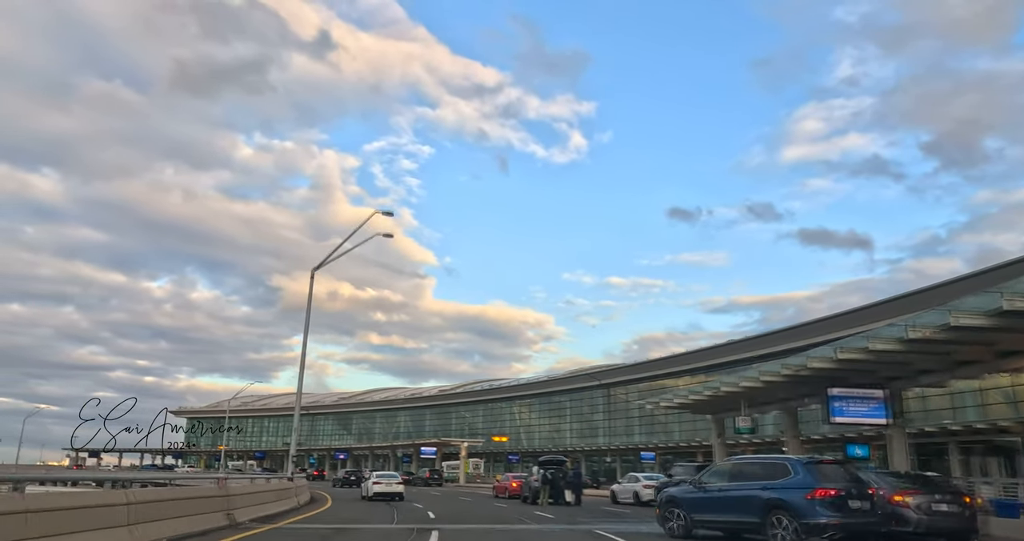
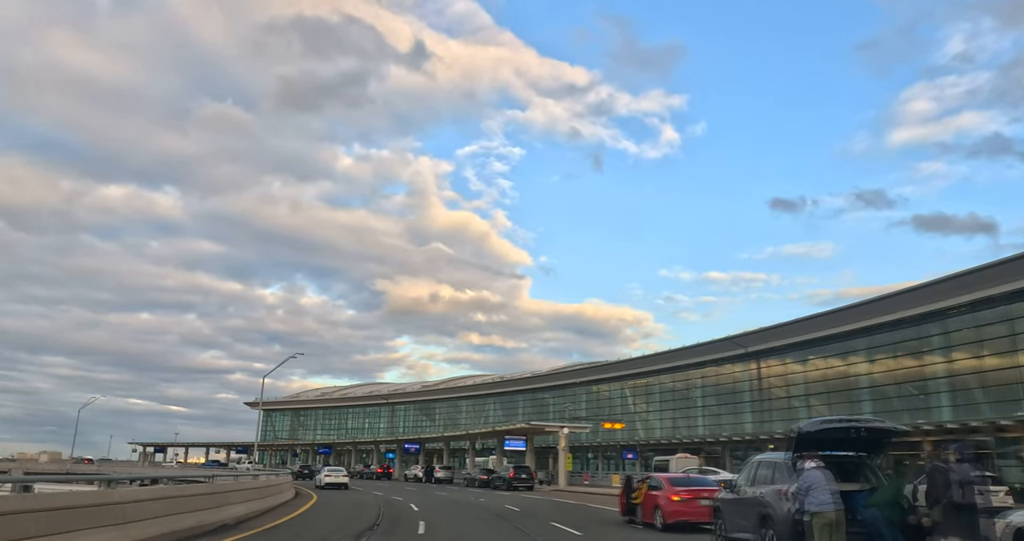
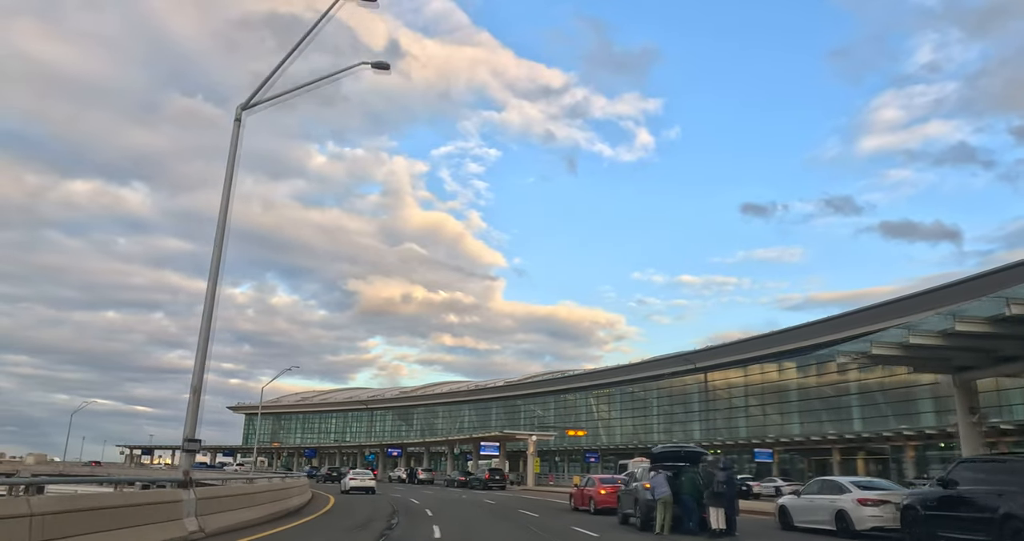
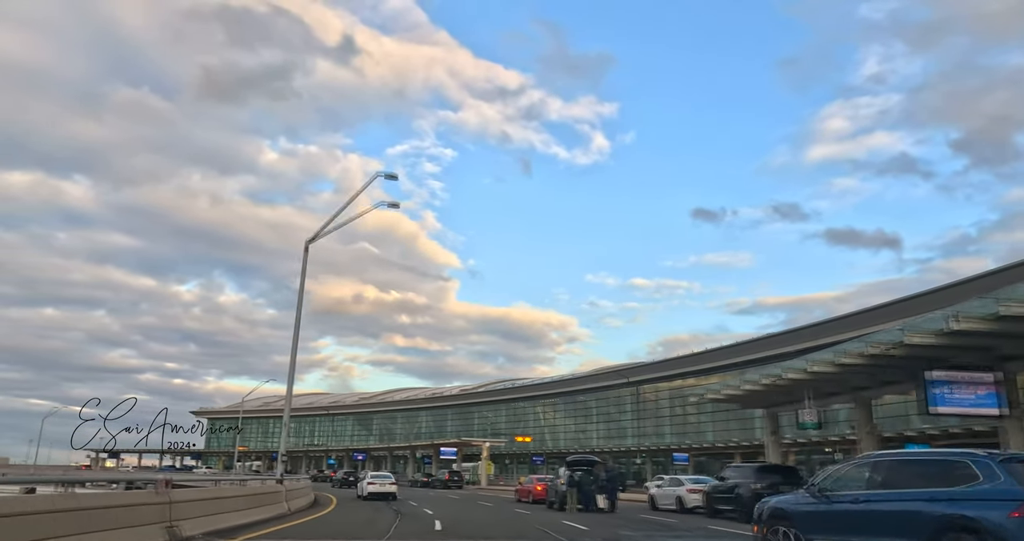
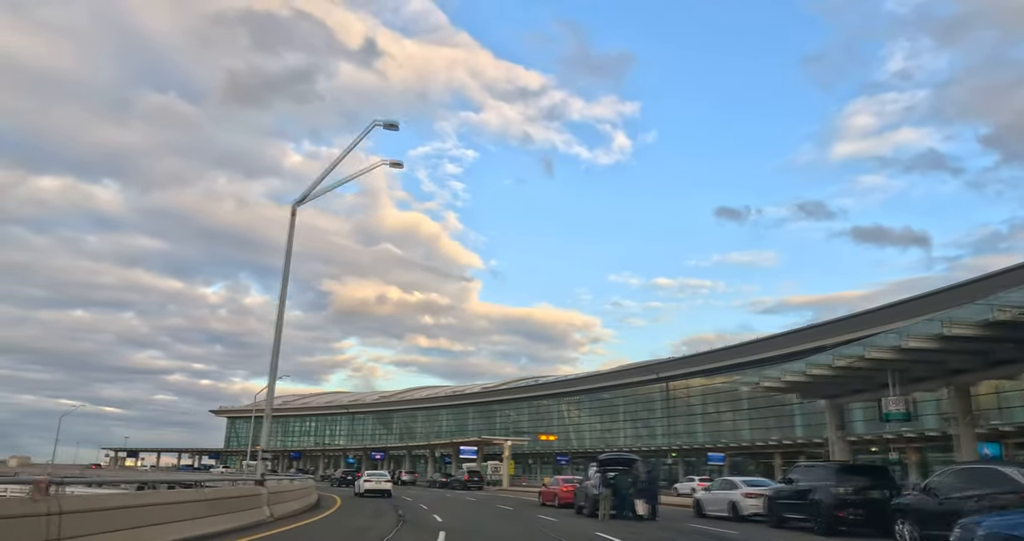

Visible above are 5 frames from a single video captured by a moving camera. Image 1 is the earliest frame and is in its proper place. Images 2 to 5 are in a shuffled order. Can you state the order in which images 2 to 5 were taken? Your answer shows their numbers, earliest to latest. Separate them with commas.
4, 5, 3, 2
